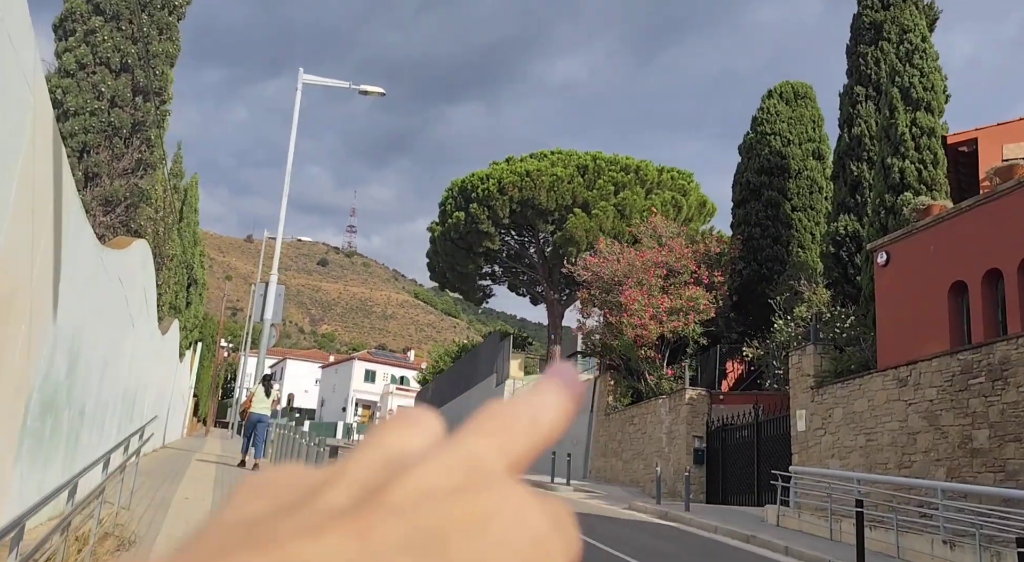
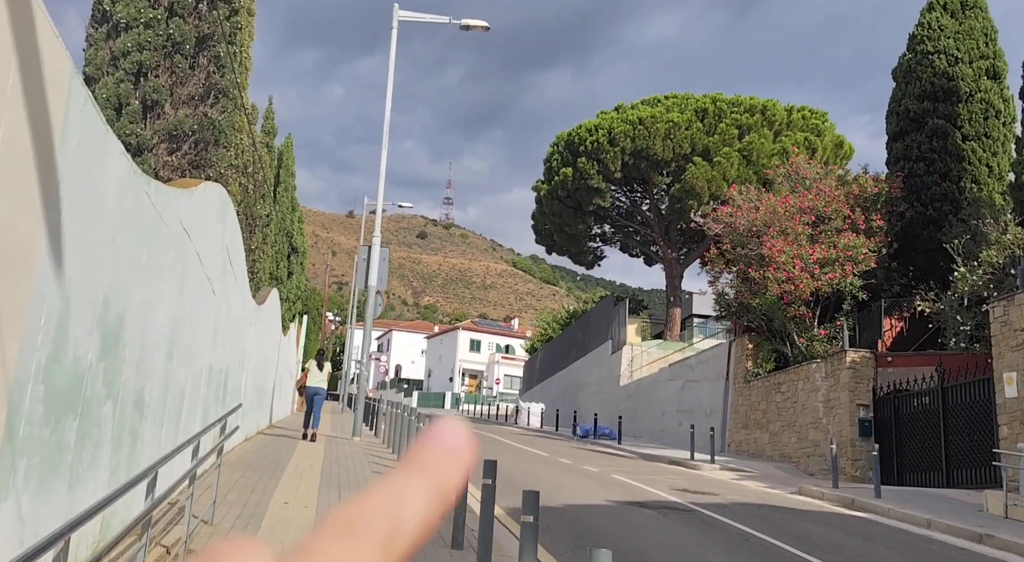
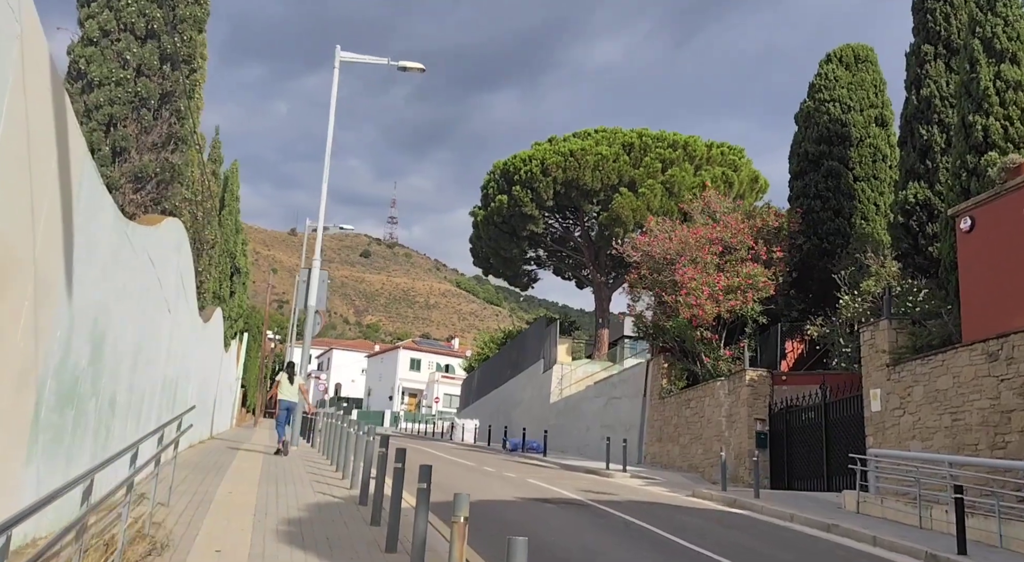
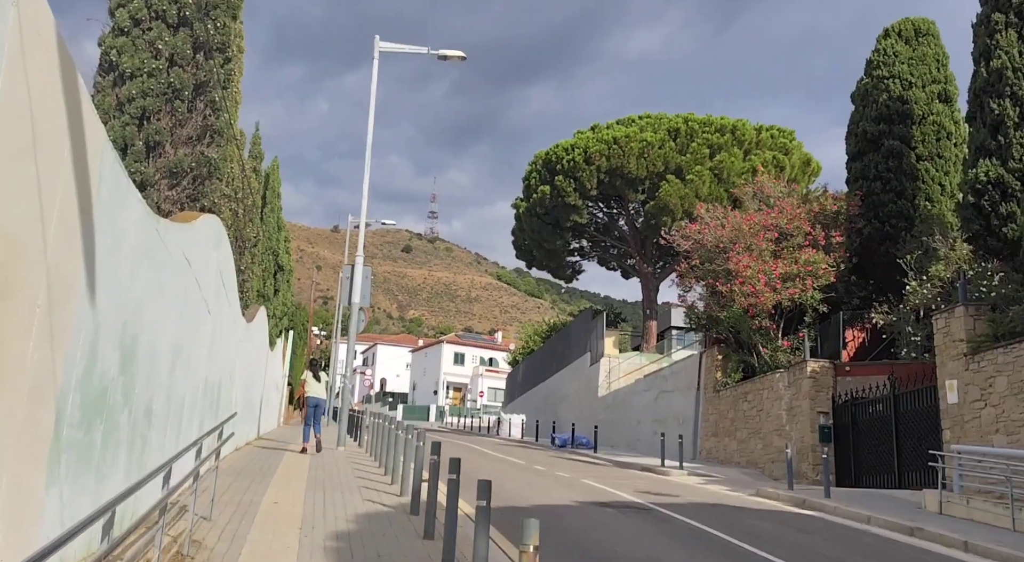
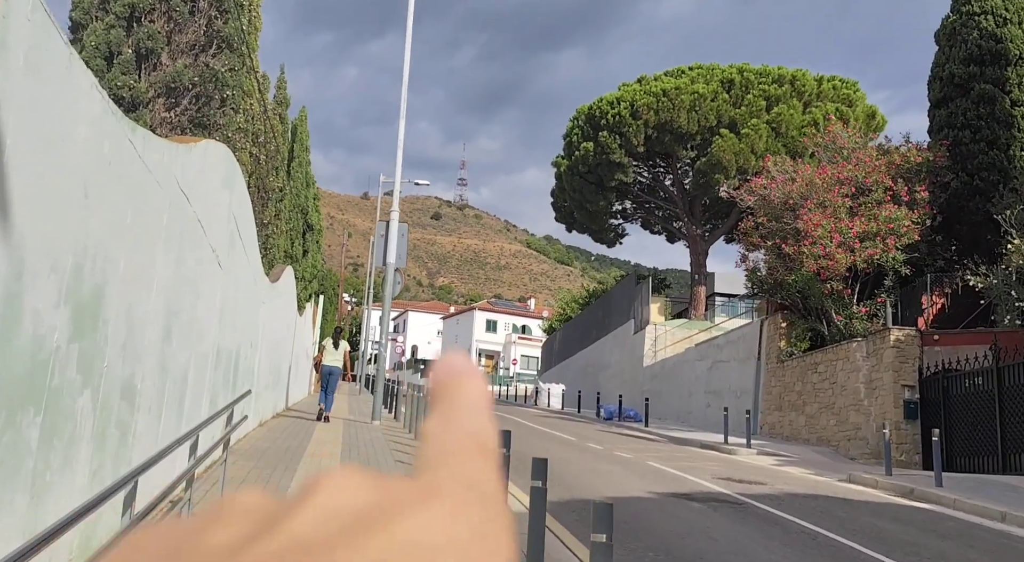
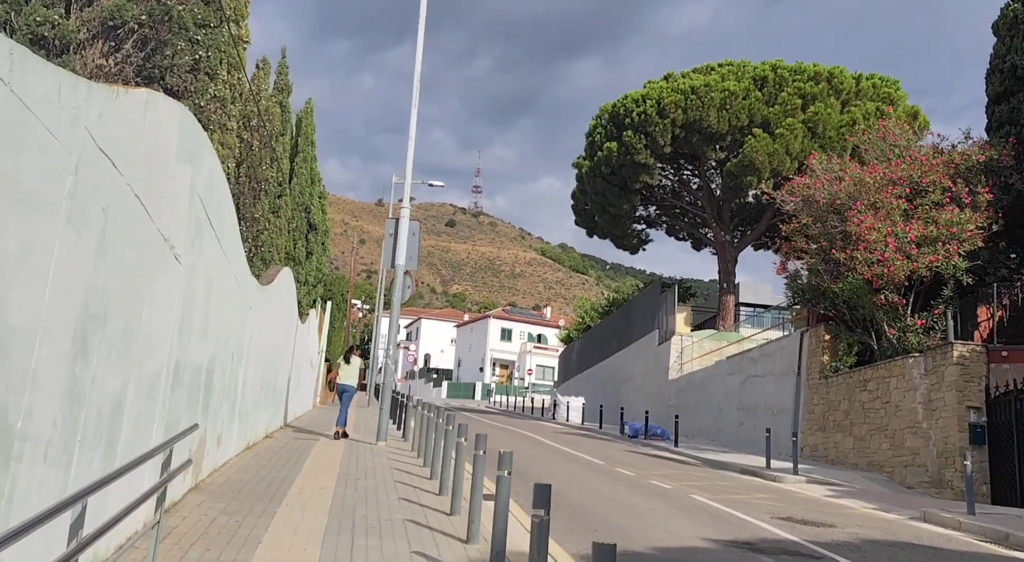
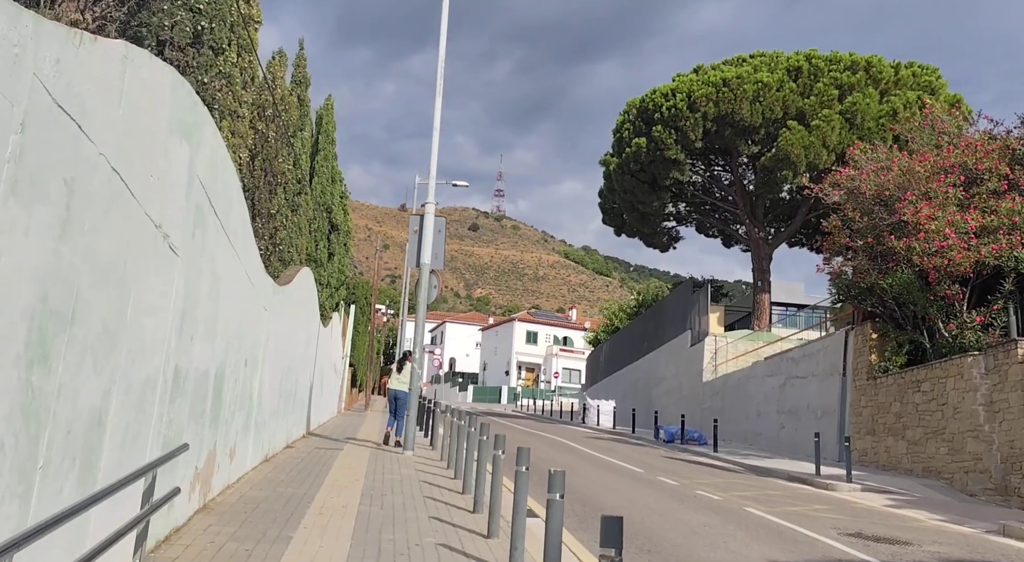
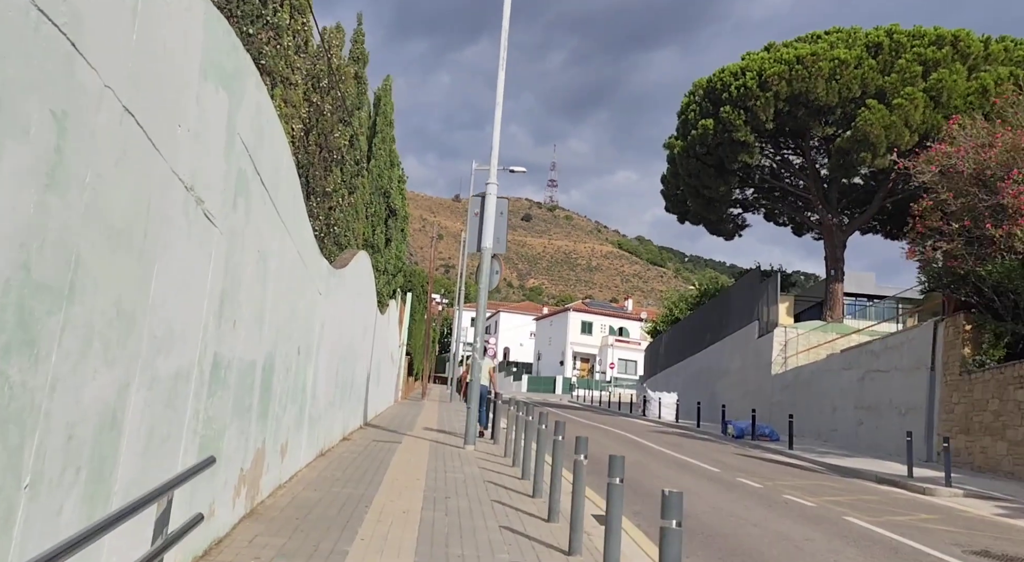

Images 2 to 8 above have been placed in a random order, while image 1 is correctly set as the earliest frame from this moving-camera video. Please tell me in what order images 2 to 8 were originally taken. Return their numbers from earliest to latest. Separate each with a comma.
3, 4, 2, 5, 6, 7, 8
